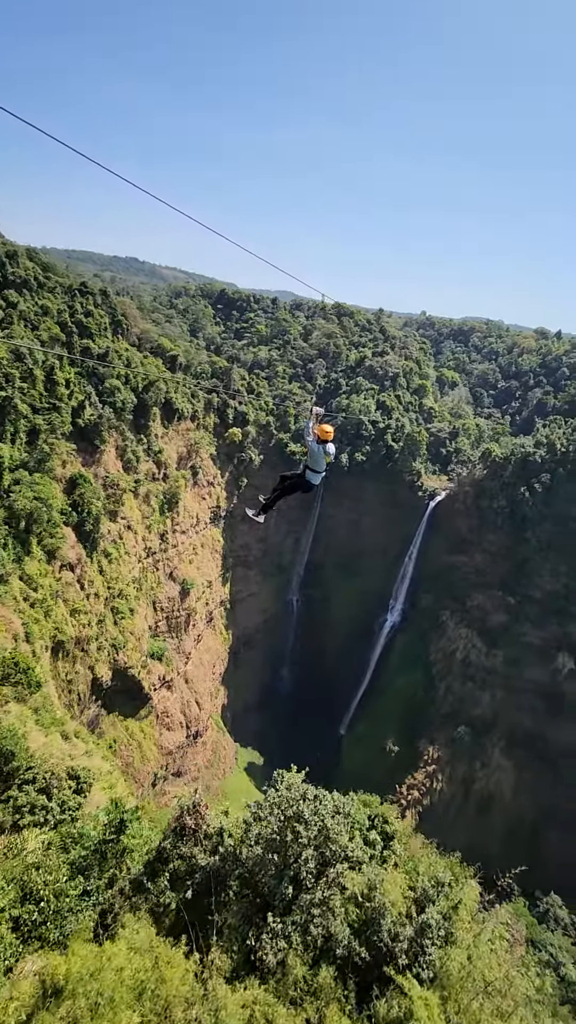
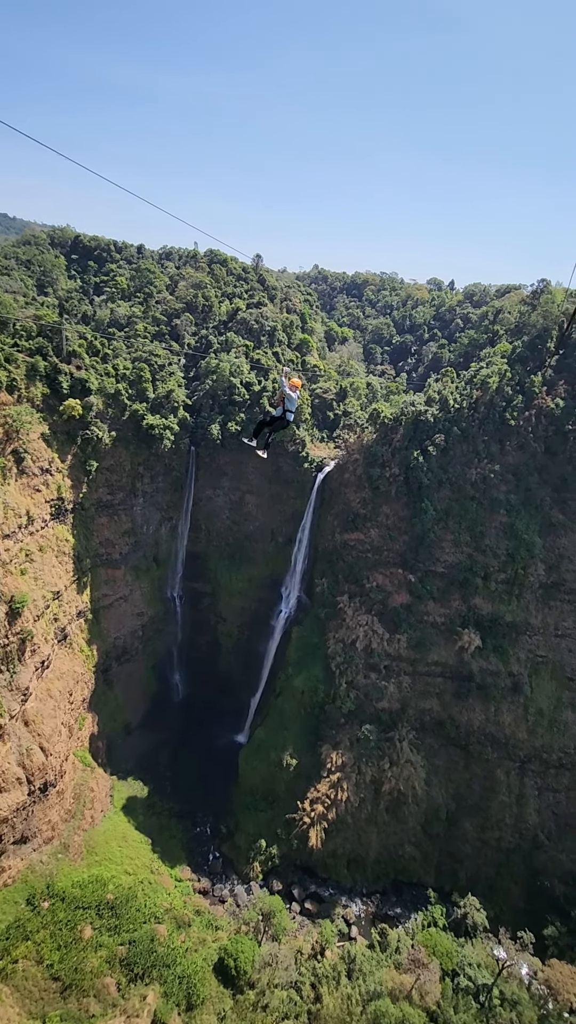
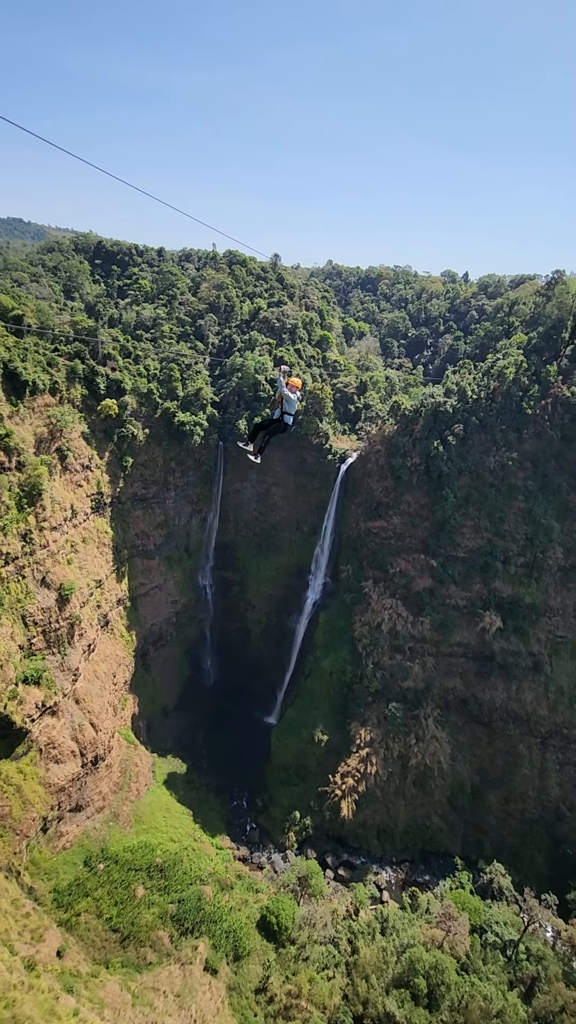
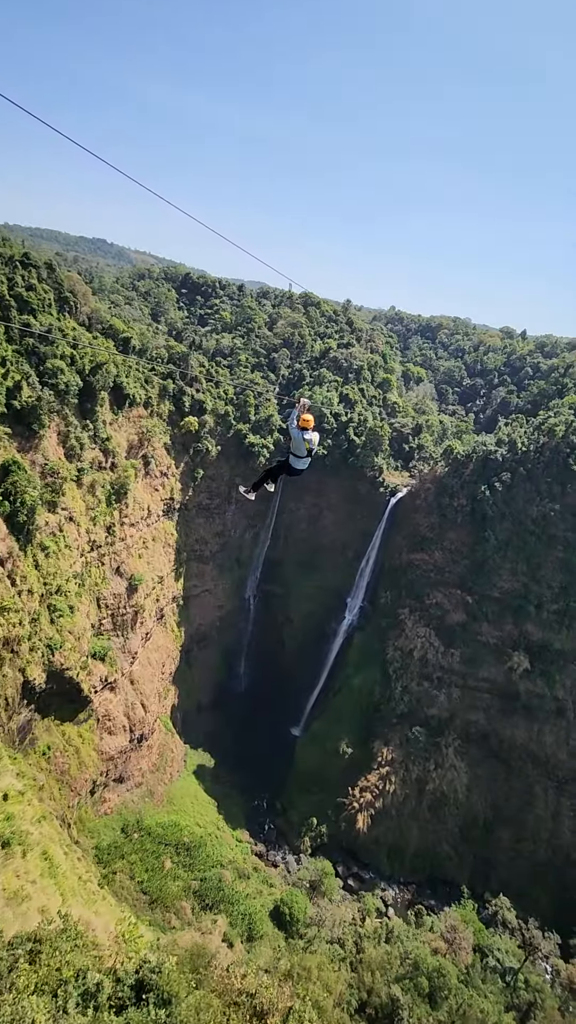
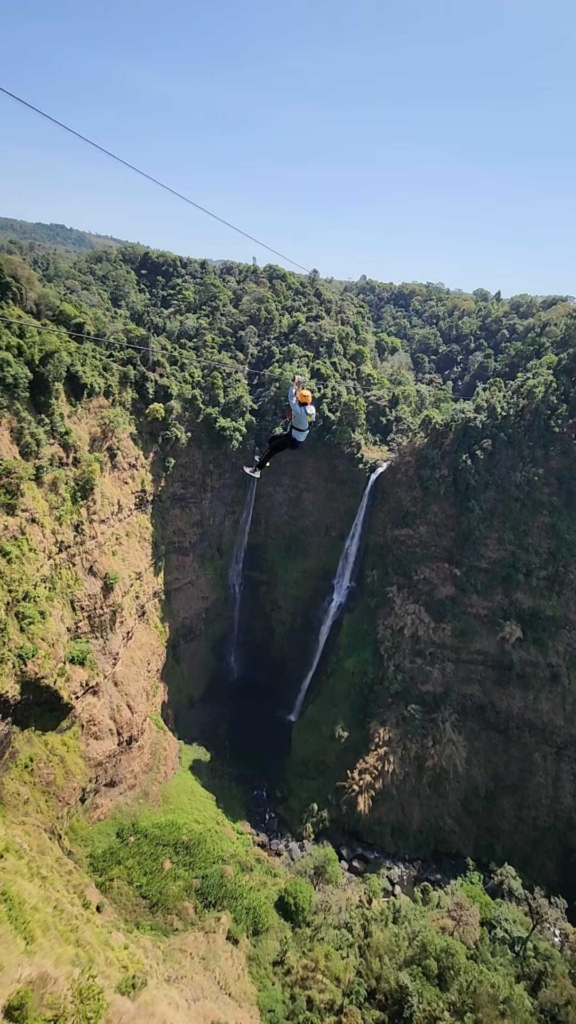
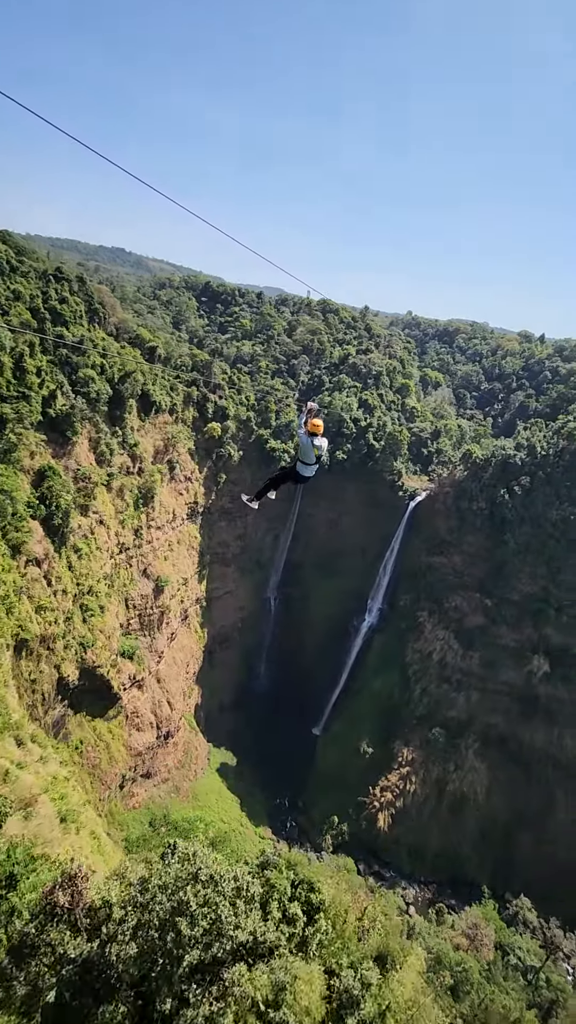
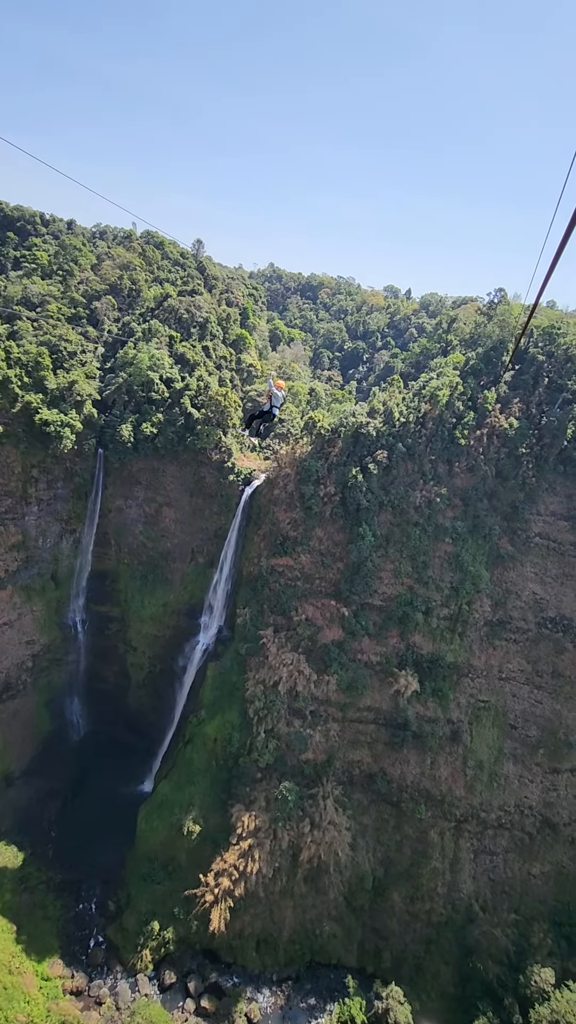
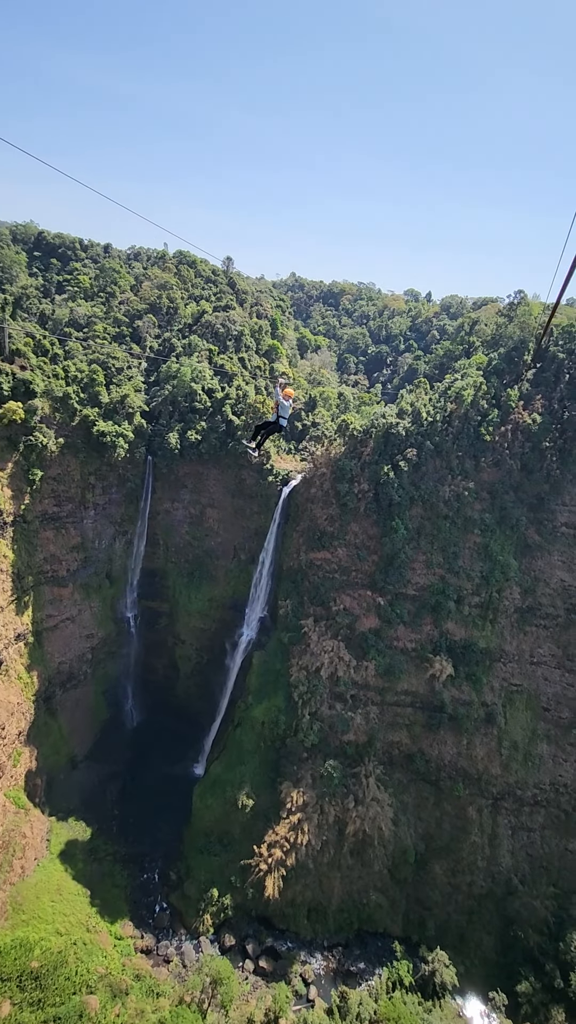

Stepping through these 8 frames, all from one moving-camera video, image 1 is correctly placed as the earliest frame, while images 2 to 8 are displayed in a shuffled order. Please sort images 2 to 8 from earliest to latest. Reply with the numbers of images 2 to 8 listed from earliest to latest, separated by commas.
6, 4, 5, 3, 2, 8, 7
